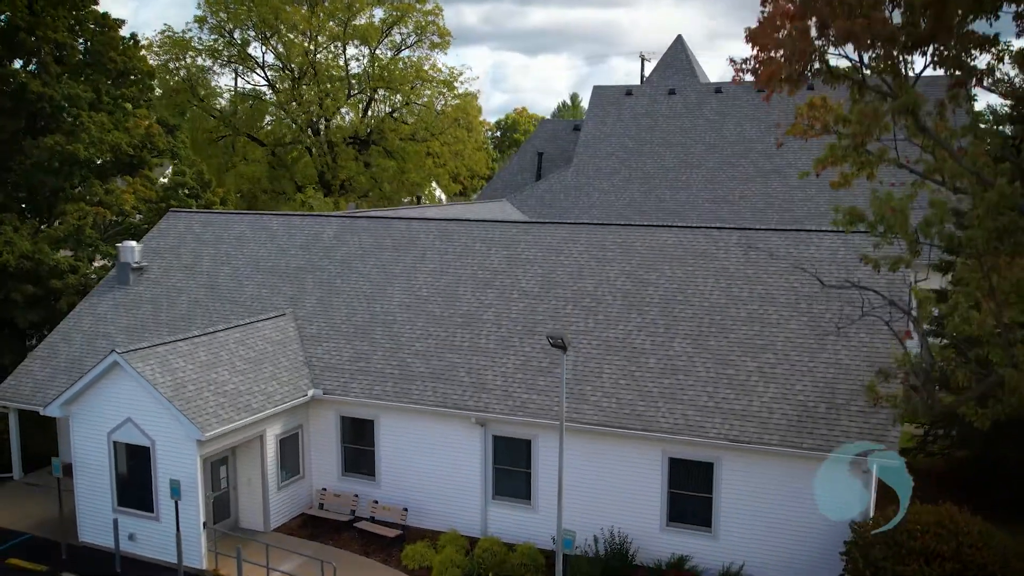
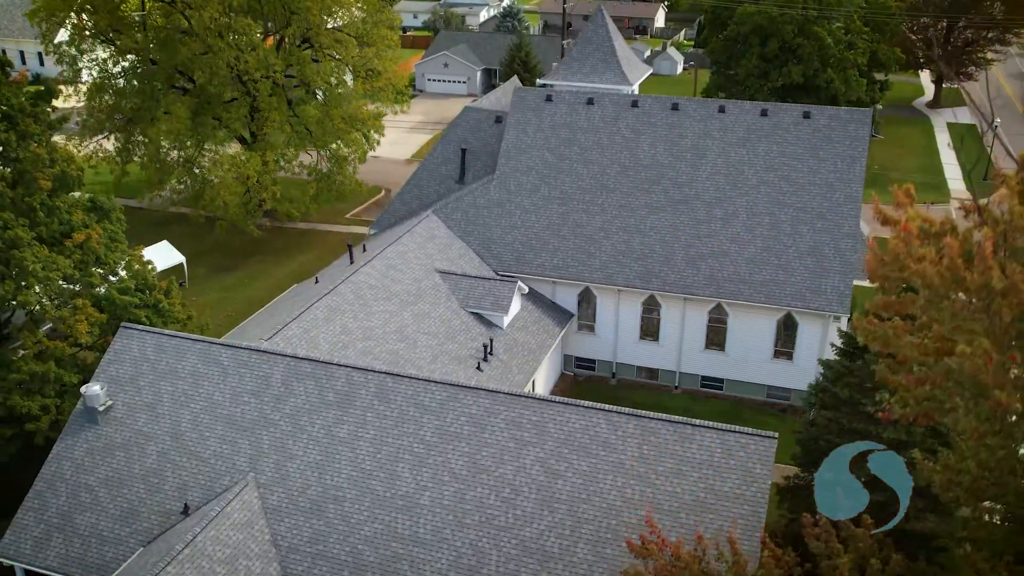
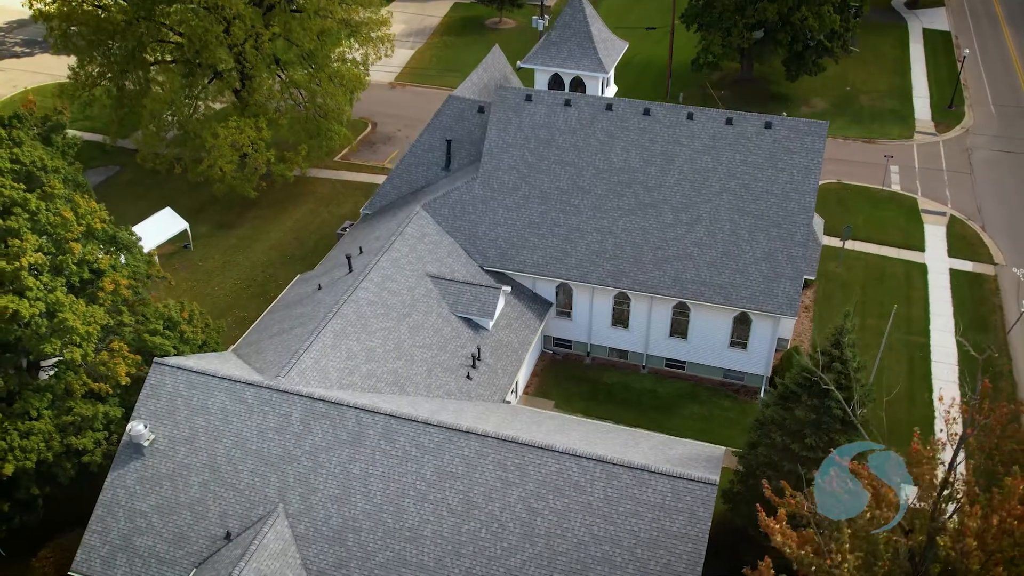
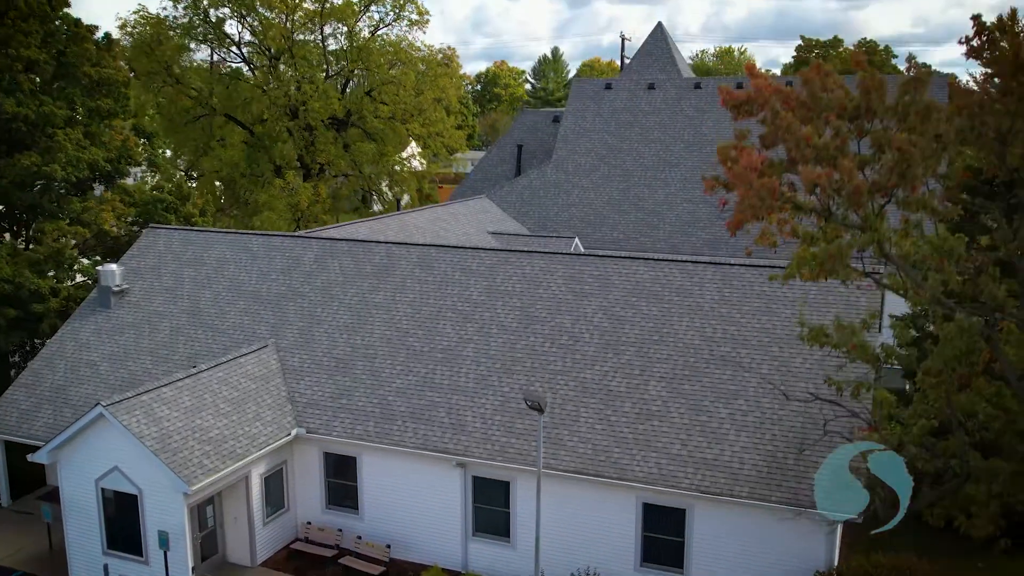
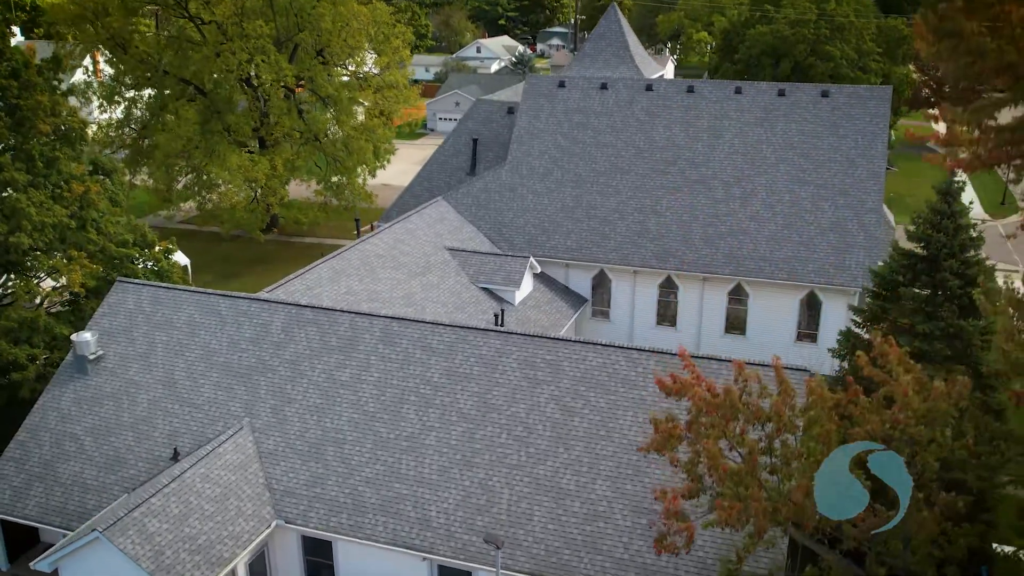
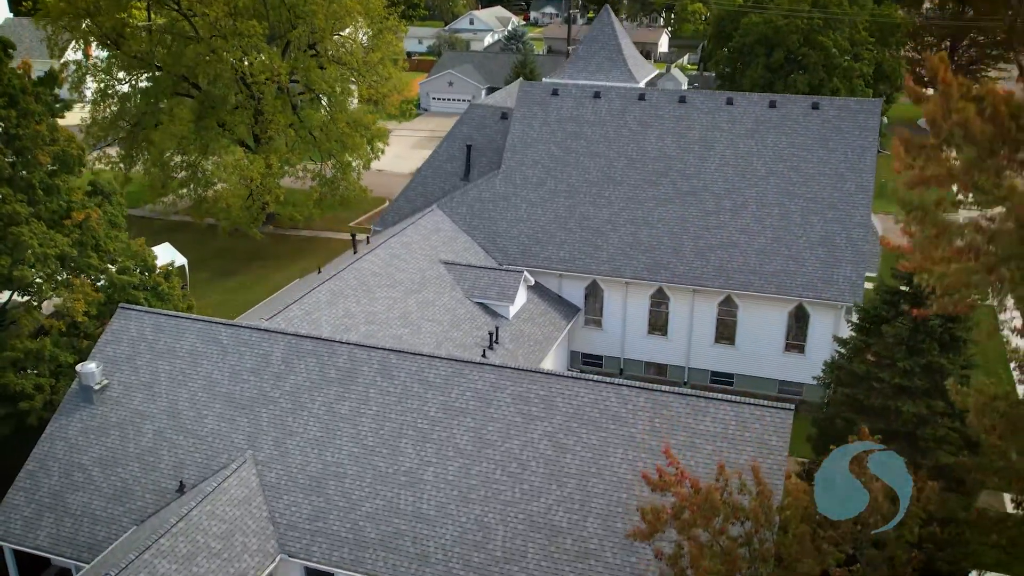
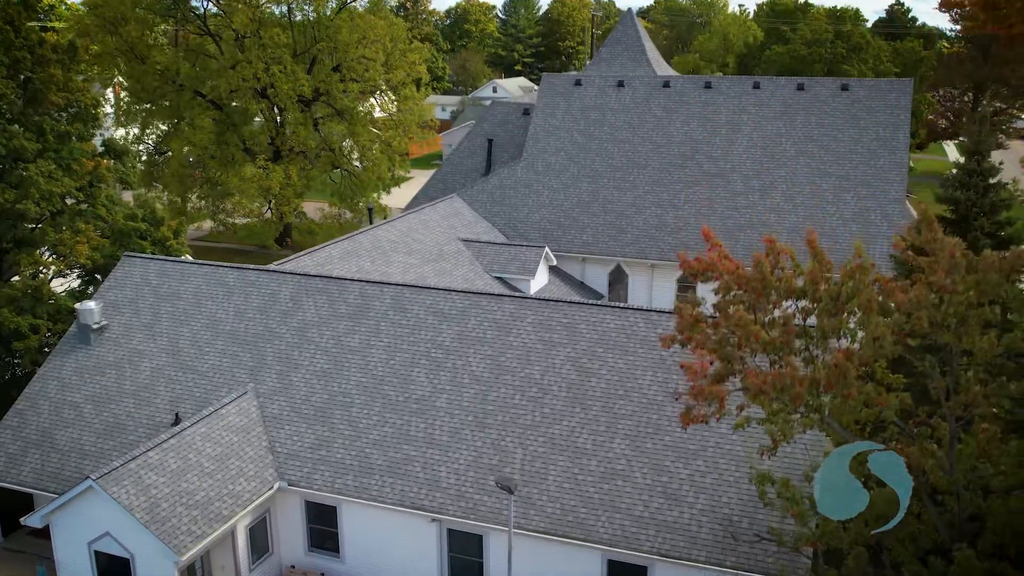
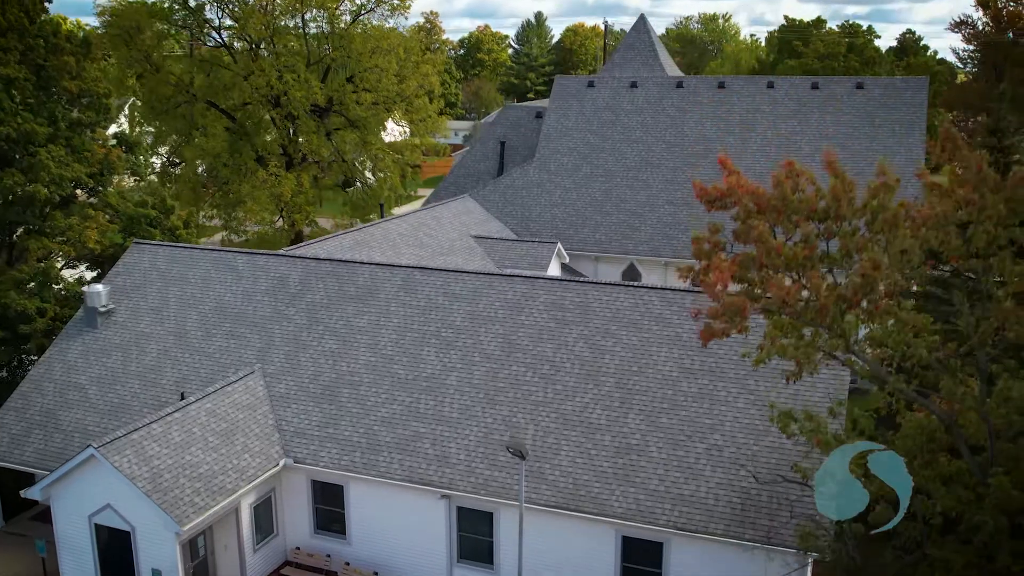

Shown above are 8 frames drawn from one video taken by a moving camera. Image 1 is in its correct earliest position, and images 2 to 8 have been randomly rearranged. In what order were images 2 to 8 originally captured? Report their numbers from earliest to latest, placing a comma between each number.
4, 8, 7, 5, 6, 2, 3
